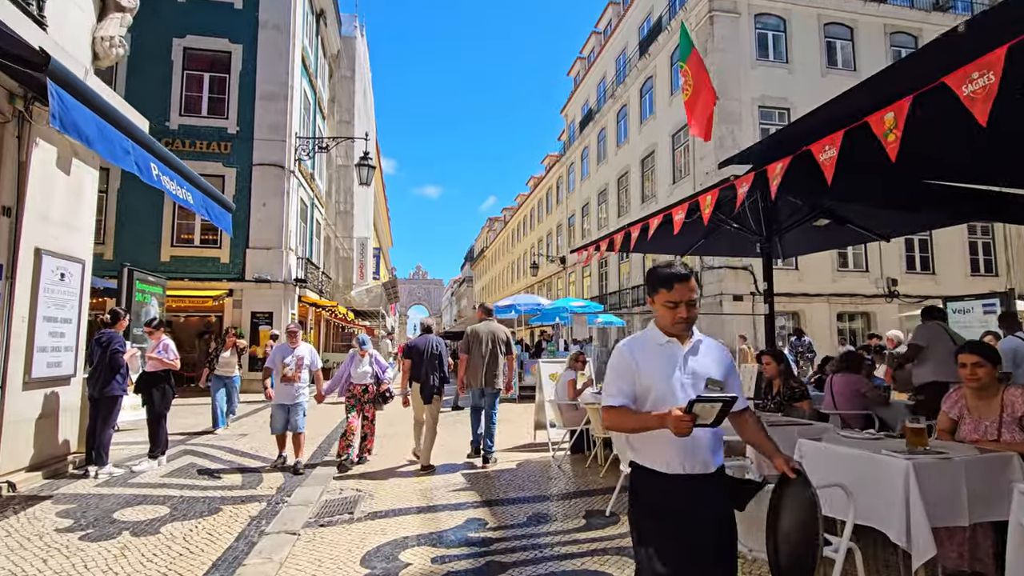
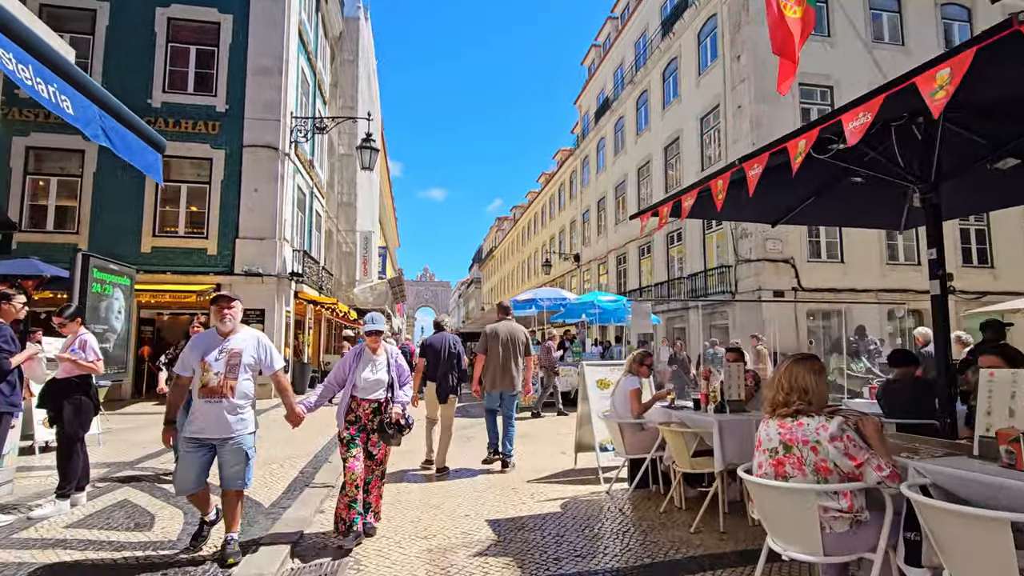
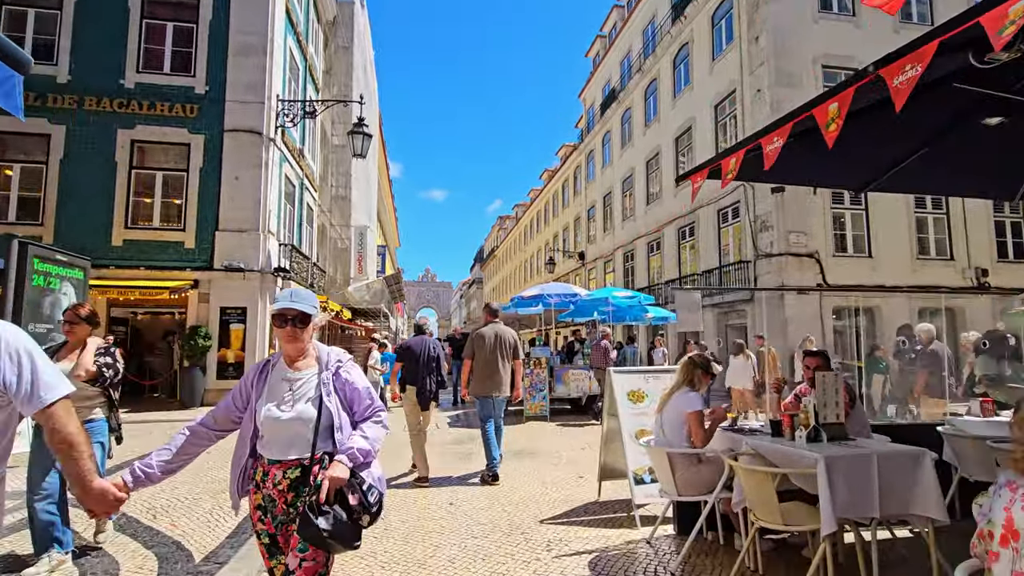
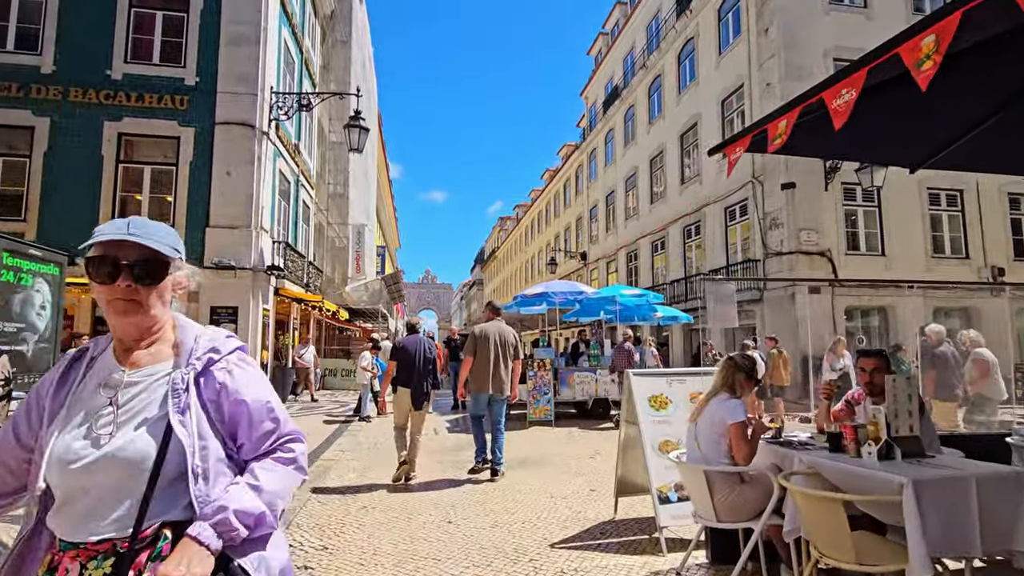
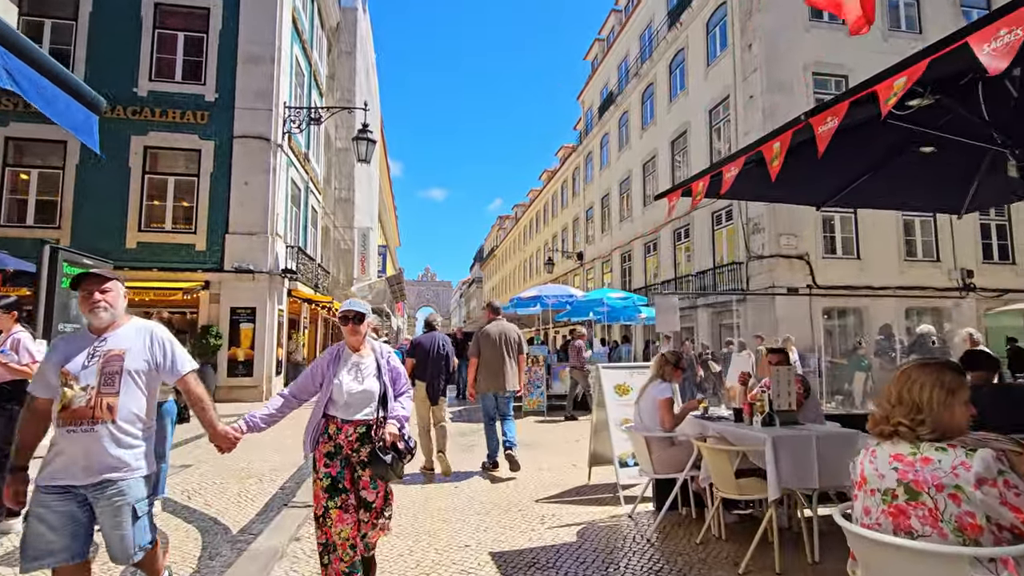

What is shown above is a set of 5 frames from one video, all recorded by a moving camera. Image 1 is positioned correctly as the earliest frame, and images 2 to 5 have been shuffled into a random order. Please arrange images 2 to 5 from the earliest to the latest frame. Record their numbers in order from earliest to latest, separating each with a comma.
2, 5, 3, 4
